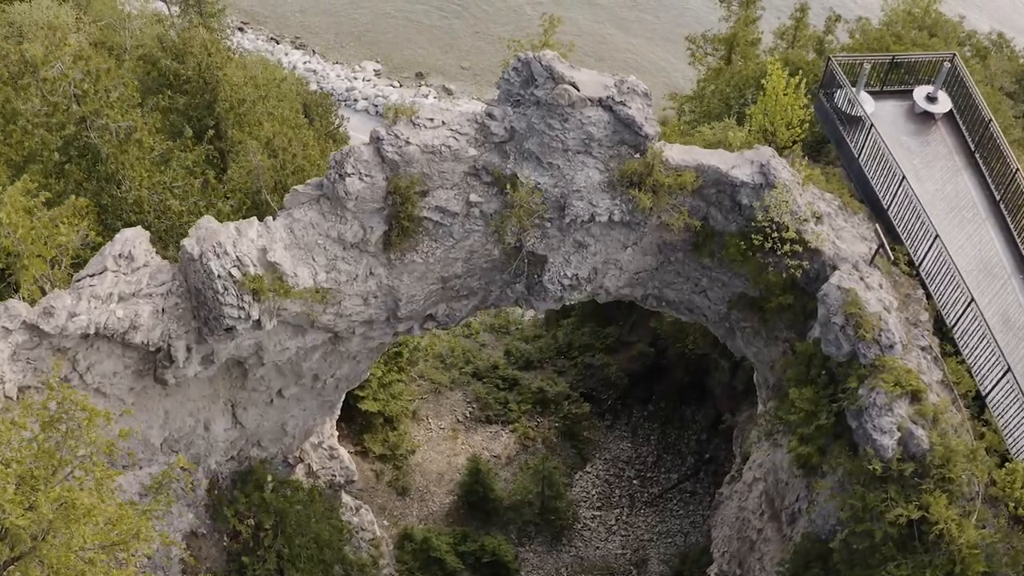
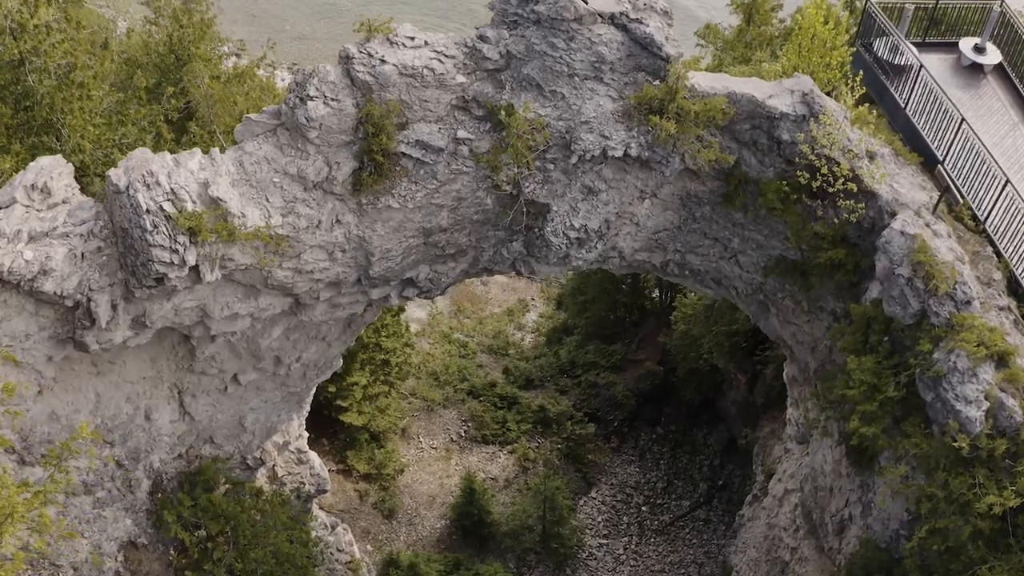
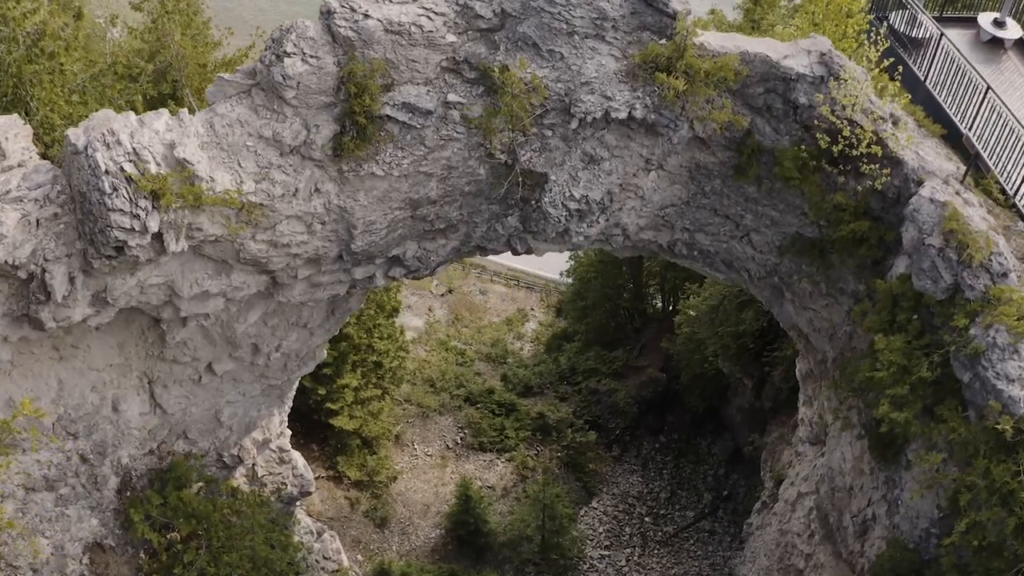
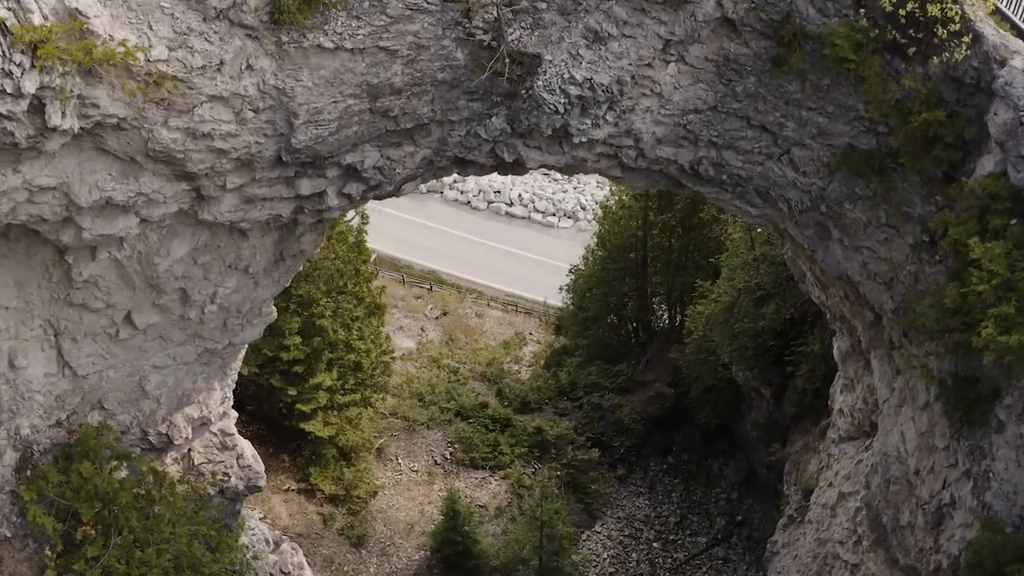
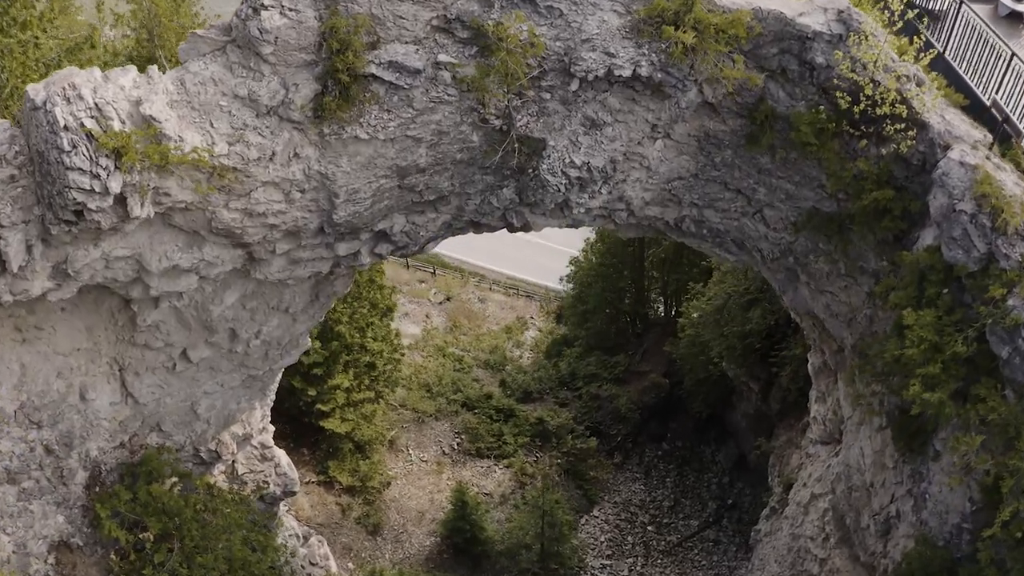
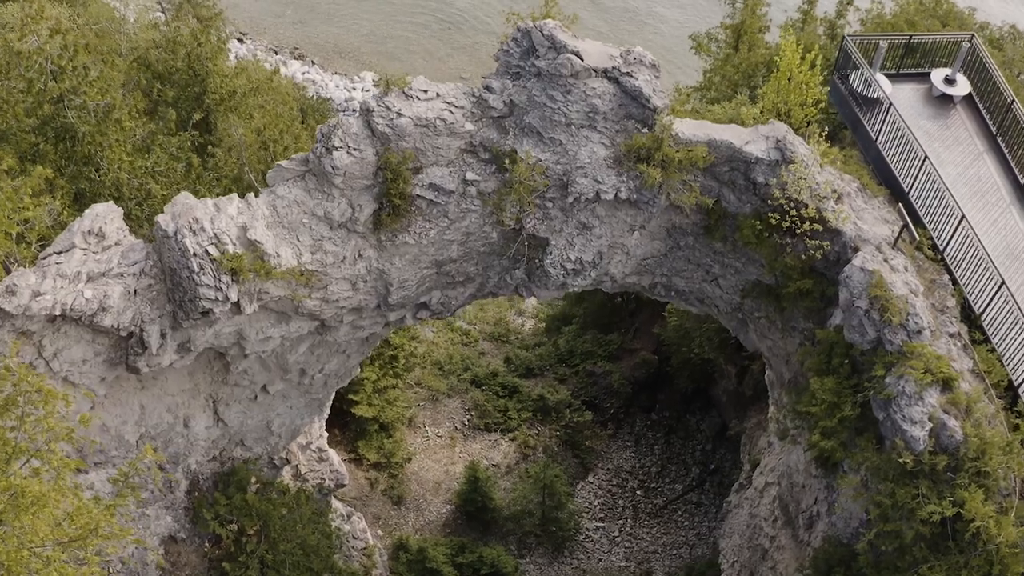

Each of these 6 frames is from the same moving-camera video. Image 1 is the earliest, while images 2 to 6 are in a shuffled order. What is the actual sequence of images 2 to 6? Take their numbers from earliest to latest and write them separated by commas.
6, 2, 3, 5, 4
